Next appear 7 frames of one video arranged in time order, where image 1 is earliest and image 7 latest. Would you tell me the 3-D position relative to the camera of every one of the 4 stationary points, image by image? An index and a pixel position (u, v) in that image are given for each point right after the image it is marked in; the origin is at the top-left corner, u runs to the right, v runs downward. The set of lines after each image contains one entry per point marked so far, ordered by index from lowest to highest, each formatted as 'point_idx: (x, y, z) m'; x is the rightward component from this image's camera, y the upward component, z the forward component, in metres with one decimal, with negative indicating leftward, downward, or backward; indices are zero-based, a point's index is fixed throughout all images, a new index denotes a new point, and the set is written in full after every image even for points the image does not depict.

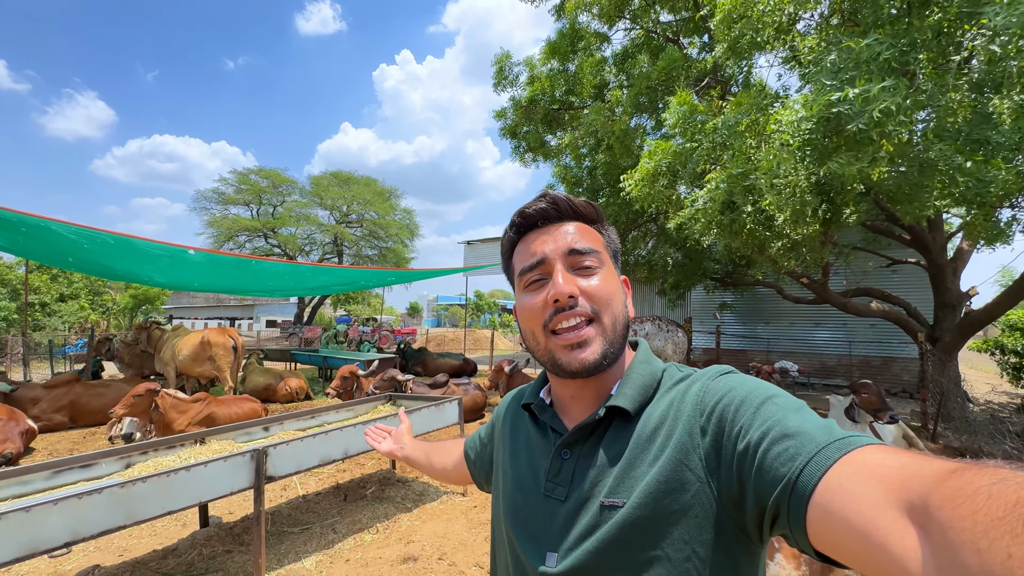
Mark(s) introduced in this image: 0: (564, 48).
0: (+1.0, +4.4, +8.3) m
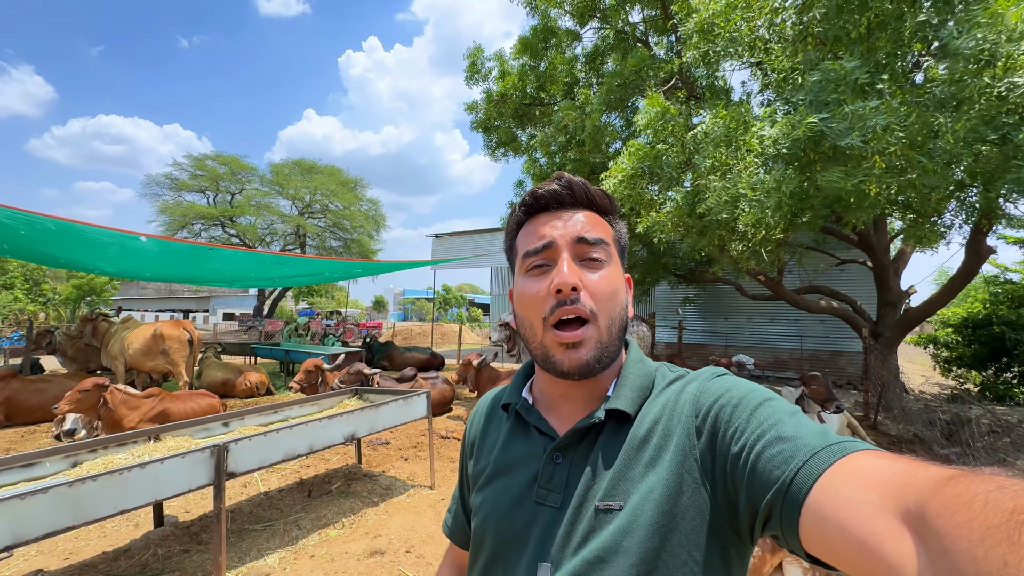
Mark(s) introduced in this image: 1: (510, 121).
0: (+0.4, +4.5, +8.3) m
1: (0.0, +3.3, +8.8) m
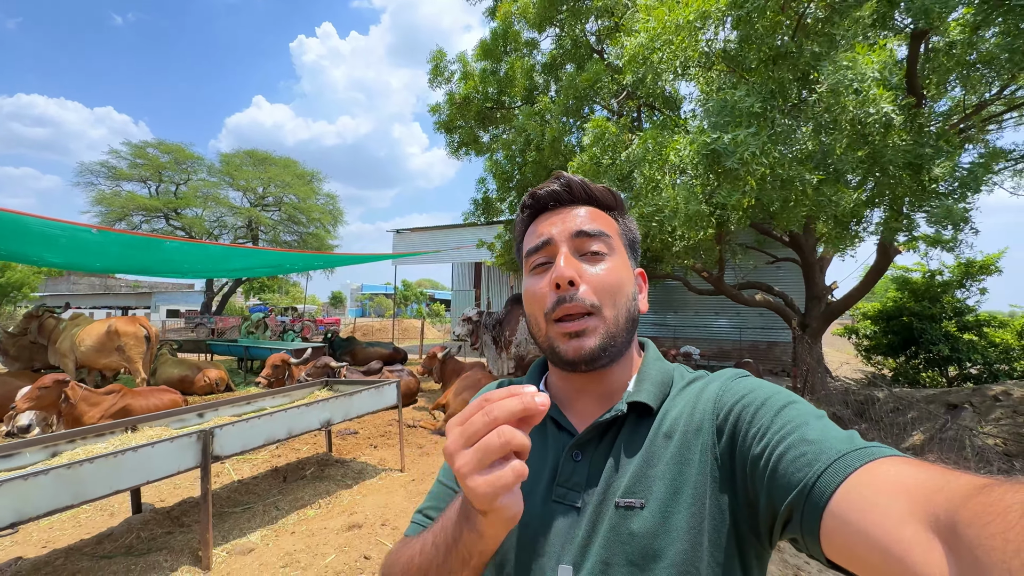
0: (-0.3, +4.6, +8.7) m
1: (-0.8, +3.3, +9.1) m
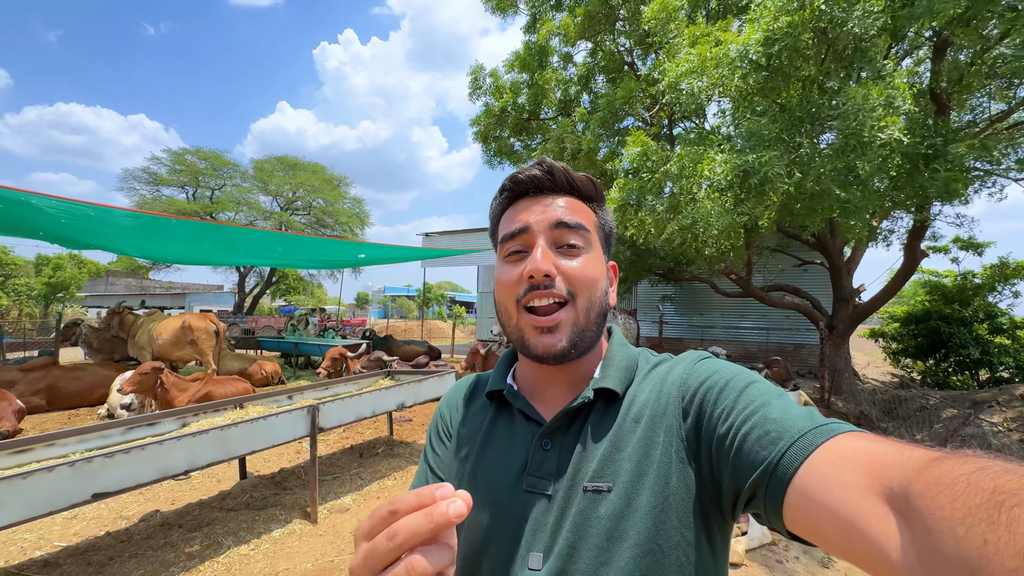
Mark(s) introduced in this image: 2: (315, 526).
0: (+0.4, +4.5, +9.1) m
1: (-0.1, +3.3, +9.6) m
2: (-1.4, -1.7, +3.3) m
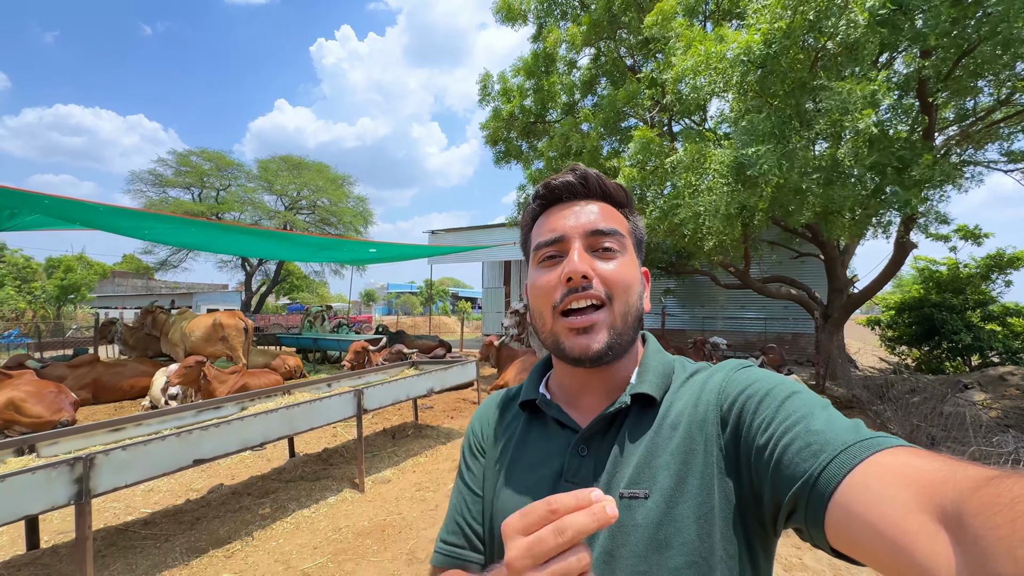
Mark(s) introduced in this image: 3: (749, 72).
0: (+0.6, +4.7, +9.5) m
1: (+0.1, +3.4, +10.0) m
2: (-1.2, -1.7, +3.8) m
3: (+3.2, +2.9, +6.1) m
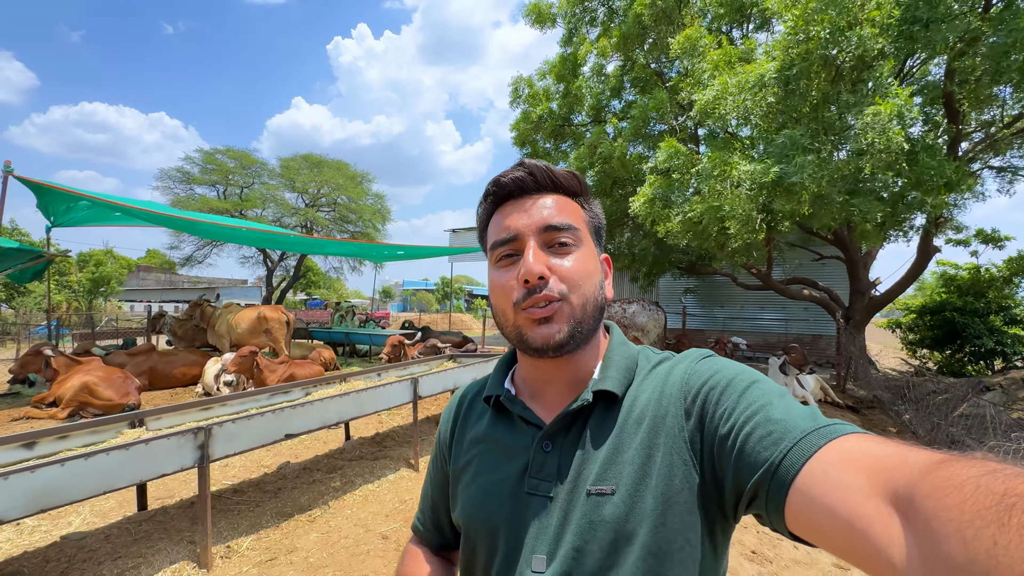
0: (+1.2, +4.7, +9.8) m
1: (+0.7, +3.5, +10.3) m
2: (-0.9, -1.7, +4.2) m
3: (+3.7, +2.8, +6.3) m
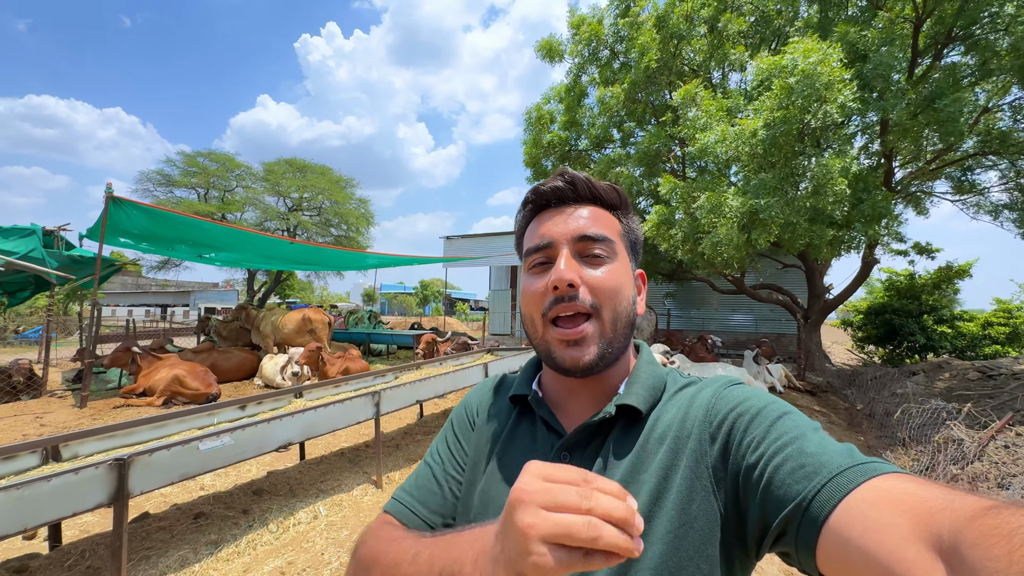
0: (+1.4, +4.6, +11.2) m
1: (+0.9, +3.4, +11.7) m
2: (-0.3, -1.8, +5.4) m
3: (+4.1, +2.7, +7.9) m
